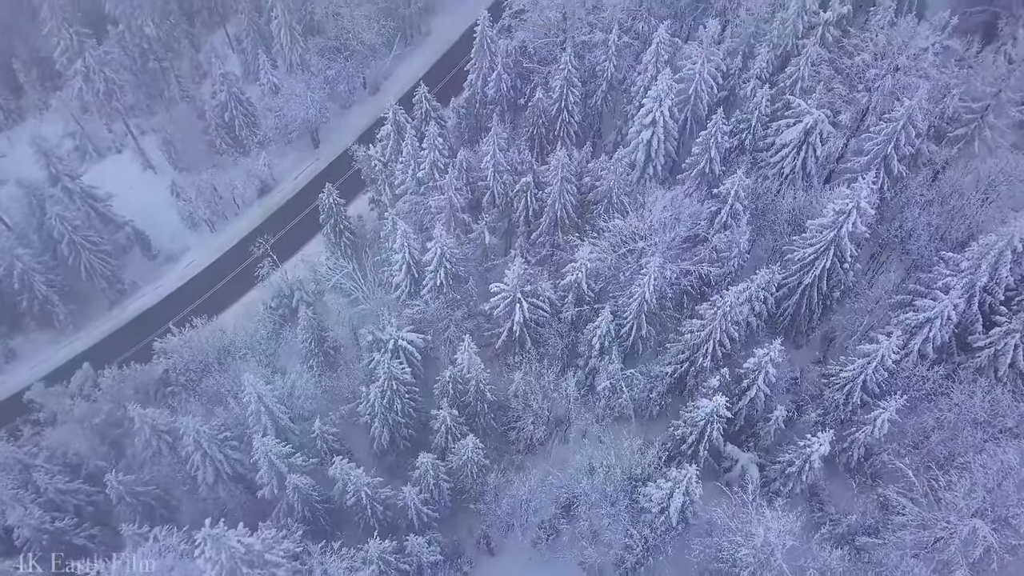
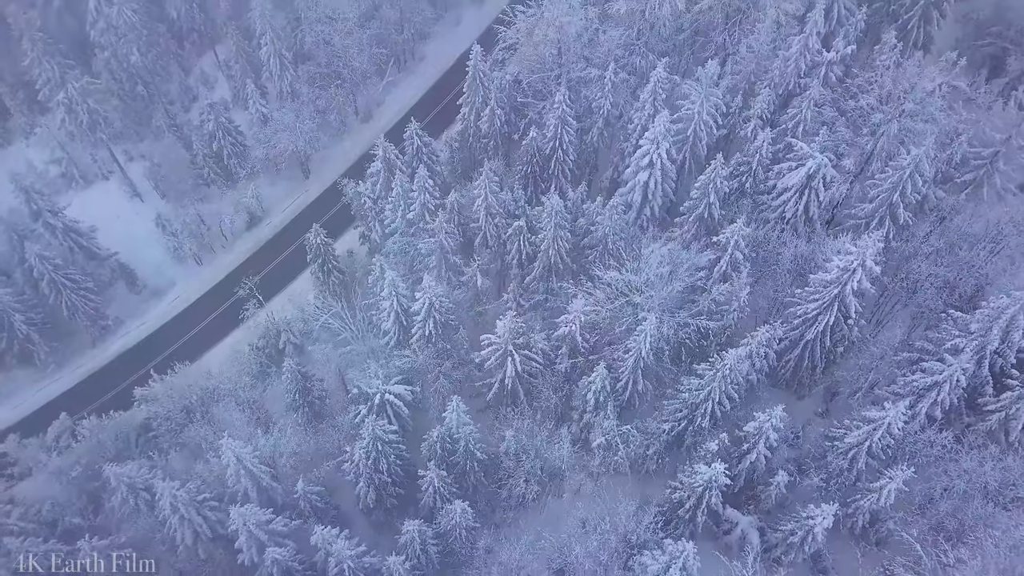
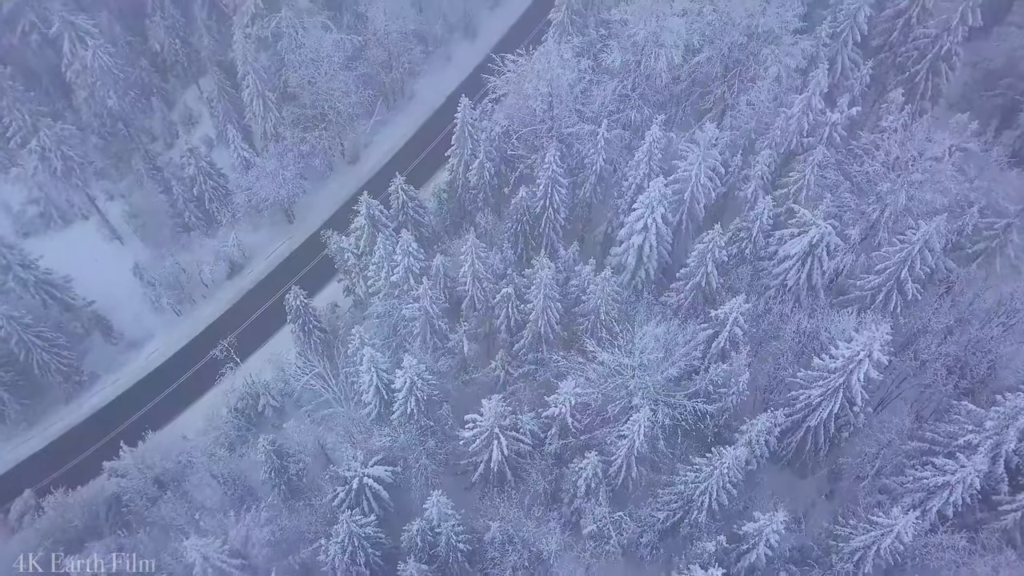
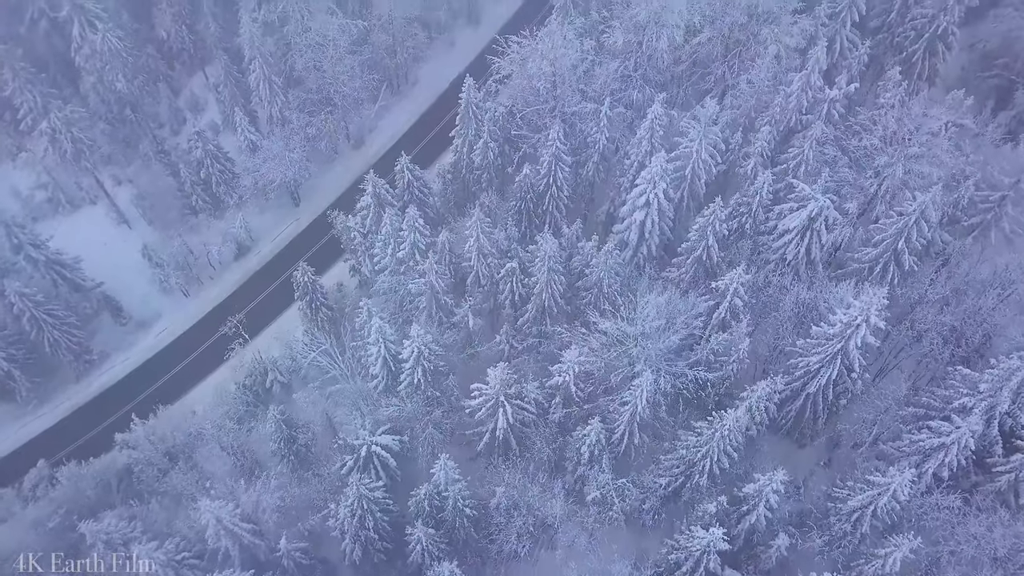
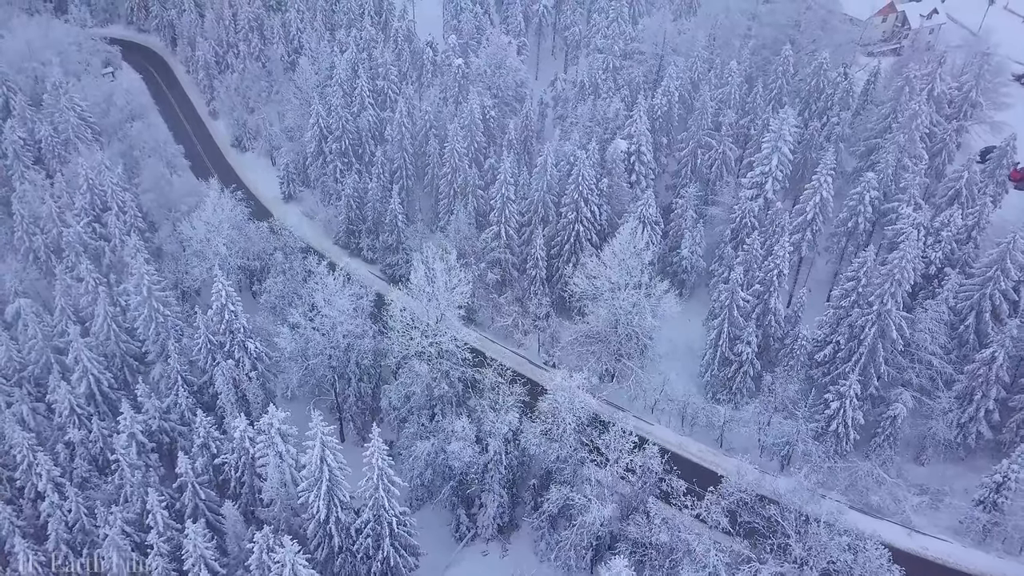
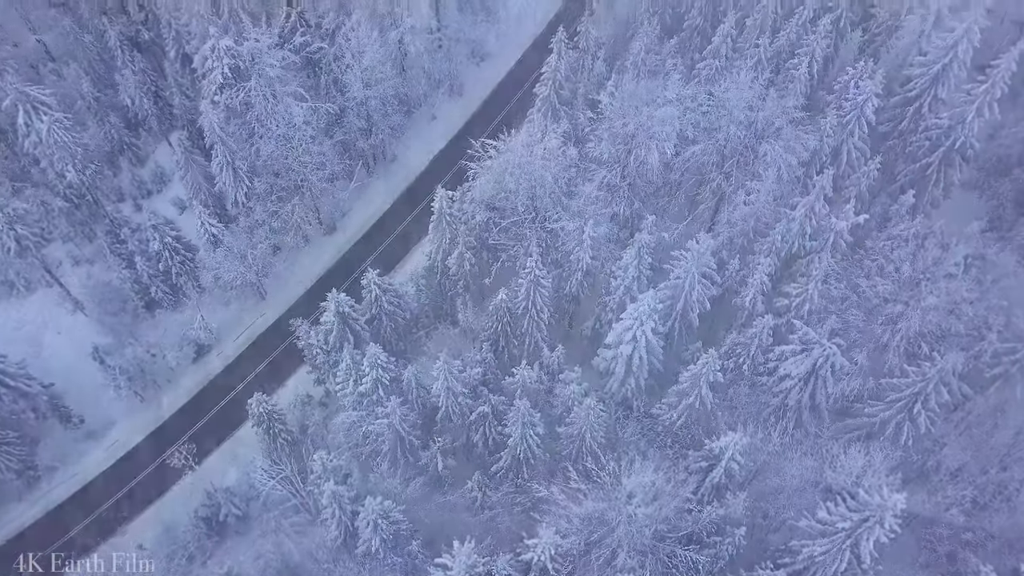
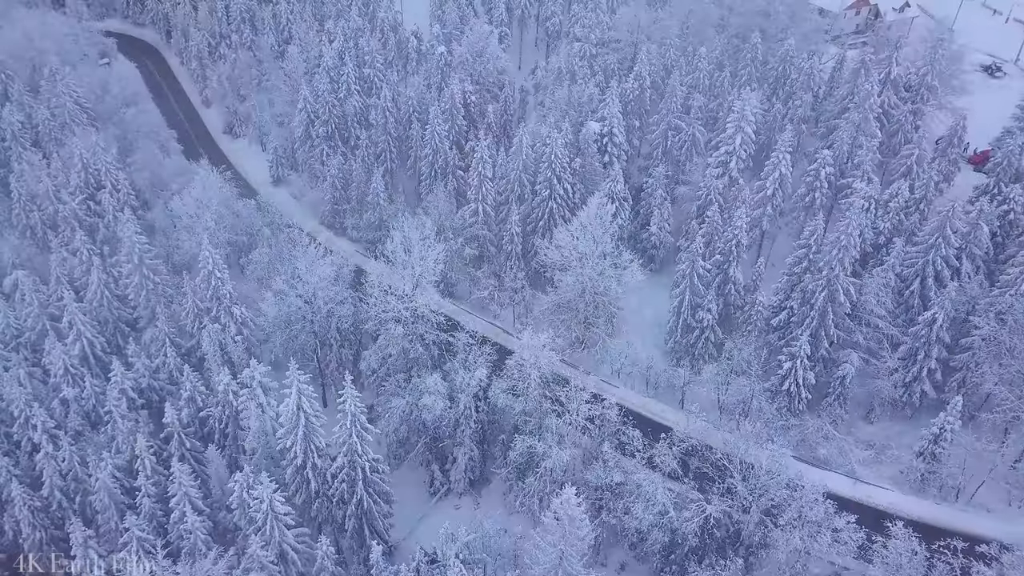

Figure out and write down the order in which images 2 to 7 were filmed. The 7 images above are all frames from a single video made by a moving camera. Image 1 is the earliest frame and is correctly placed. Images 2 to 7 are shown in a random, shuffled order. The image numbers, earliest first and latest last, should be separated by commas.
2, 4, 3, 6, 7, 5
